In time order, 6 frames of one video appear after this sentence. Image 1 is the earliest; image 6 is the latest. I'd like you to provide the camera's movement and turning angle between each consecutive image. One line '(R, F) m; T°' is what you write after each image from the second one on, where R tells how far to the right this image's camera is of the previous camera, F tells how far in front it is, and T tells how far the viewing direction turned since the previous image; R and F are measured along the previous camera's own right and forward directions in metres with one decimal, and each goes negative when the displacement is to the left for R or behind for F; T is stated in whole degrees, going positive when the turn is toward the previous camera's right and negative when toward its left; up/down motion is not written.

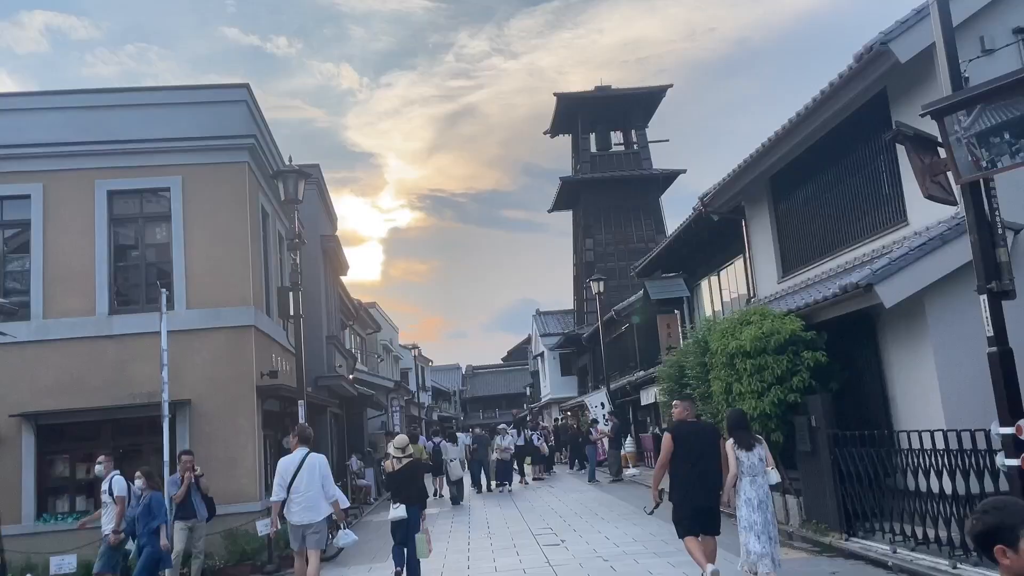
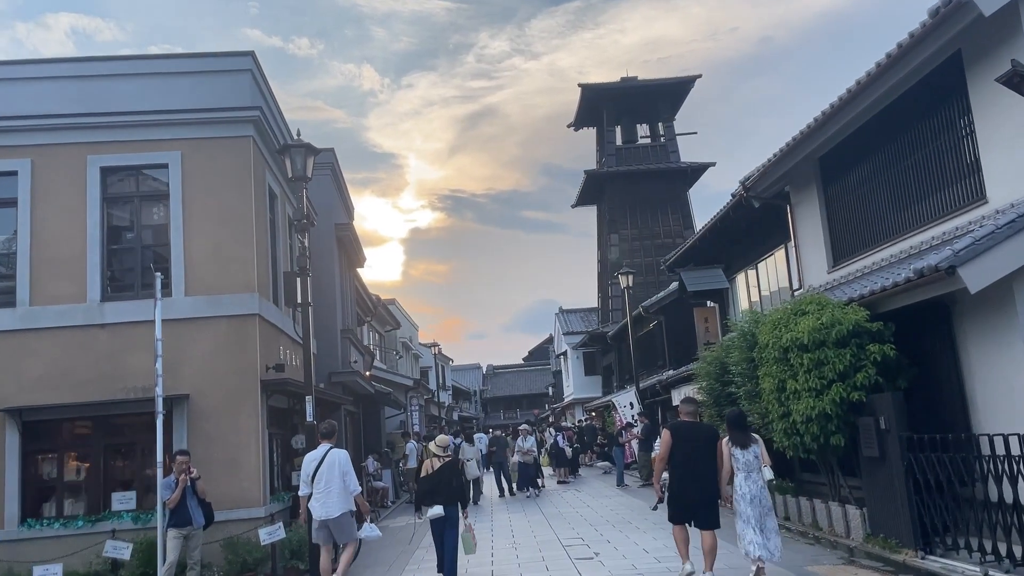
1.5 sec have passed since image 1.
(-0.1, +1.1) m; -1°
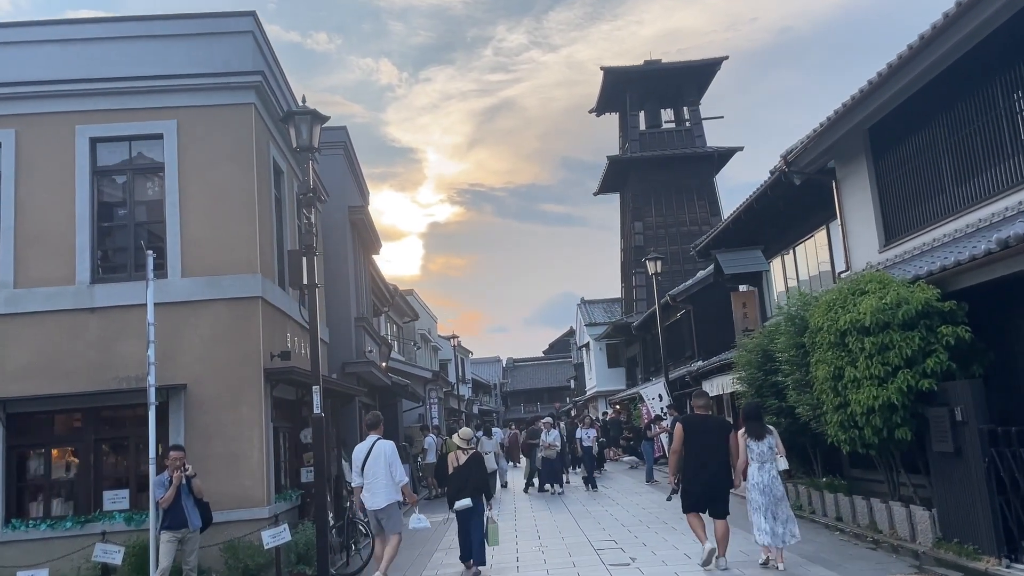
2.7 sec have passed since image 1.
(-0.1, +1.0) m; -1°
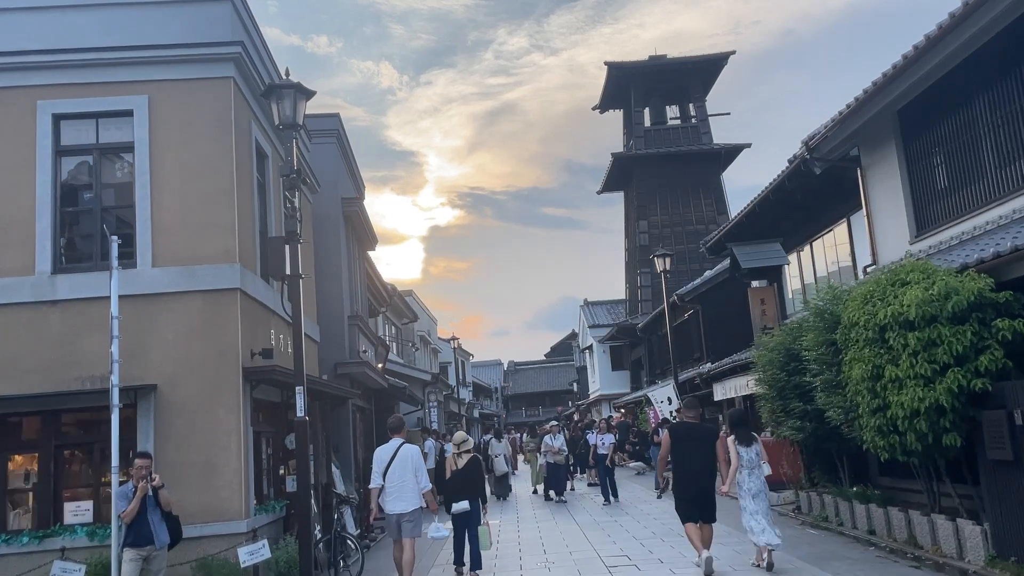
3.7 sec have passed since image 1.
(0.0, +0.9) m; 0°
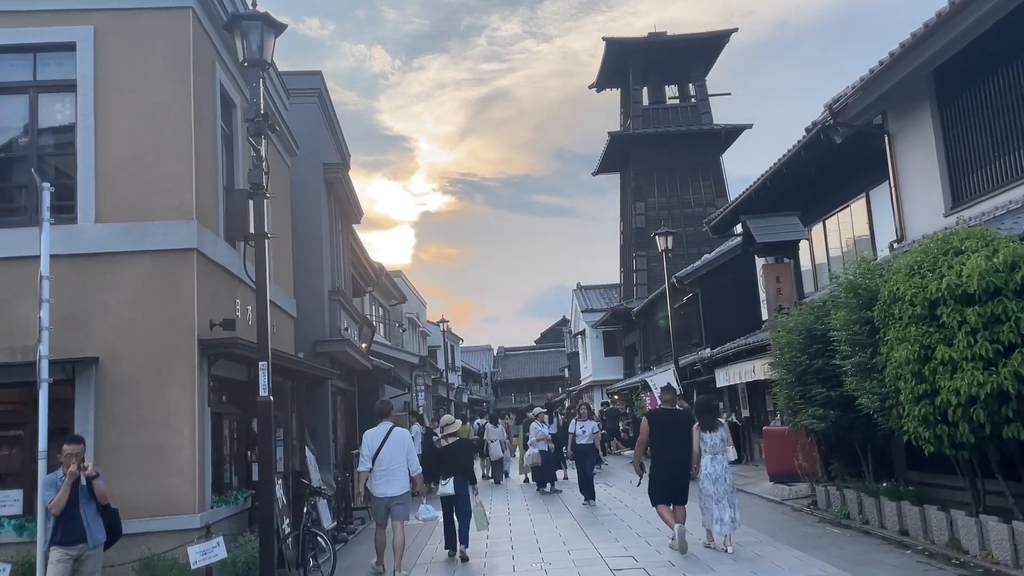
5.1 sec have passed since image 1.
(-0.1, +1.1) m; +1°
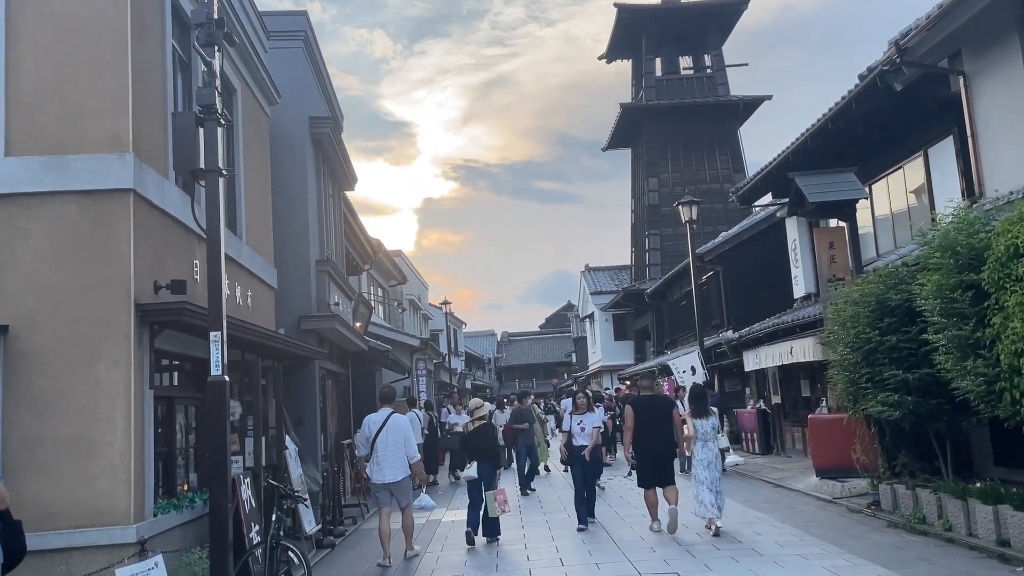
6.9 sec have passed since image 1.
(-0.1, +1.6) m; 0°
